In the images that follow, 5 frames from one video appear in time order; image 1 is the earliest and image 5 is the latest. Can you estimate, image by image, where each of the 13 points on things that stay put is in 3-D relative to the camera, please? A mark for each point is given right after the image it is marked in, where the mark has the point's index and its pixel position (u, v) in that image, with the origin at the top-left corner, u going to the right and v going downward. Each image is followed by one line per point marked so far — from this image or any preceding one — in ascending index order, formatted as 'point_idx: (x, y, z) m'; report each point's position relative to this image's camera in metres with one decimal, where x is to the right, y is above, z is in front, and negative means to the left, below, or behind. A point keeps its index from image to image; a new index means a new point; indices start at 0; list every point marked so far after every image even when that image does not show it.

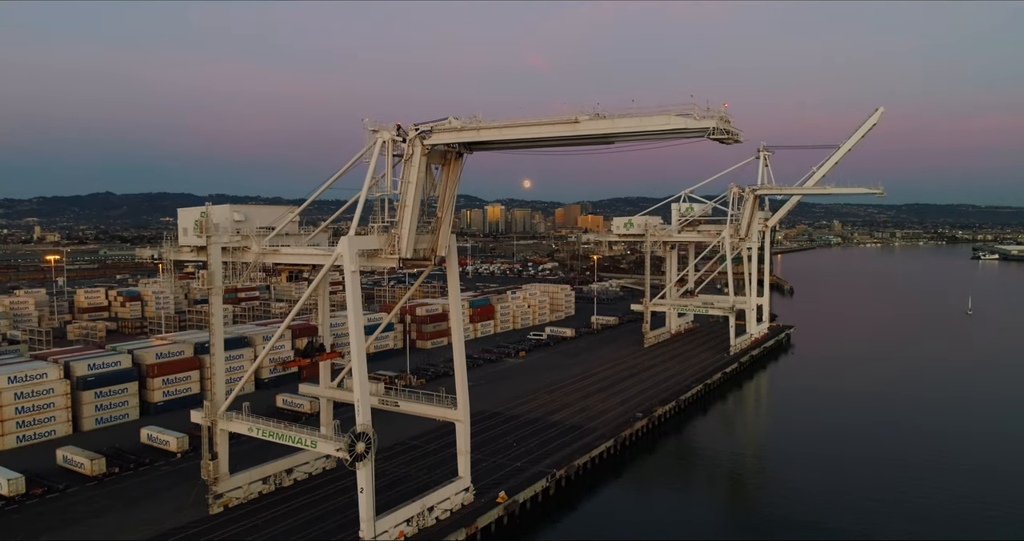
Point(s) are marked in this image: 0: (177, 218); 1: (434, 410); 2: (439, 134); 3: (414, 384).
0: (-6.1, +1.0, +11.6) m
1: (-1.4, -2.4, +11.2) m
2: (-1.1, +2.0, +9.3) m
3: (-3.0, -3.4, +19.4) m
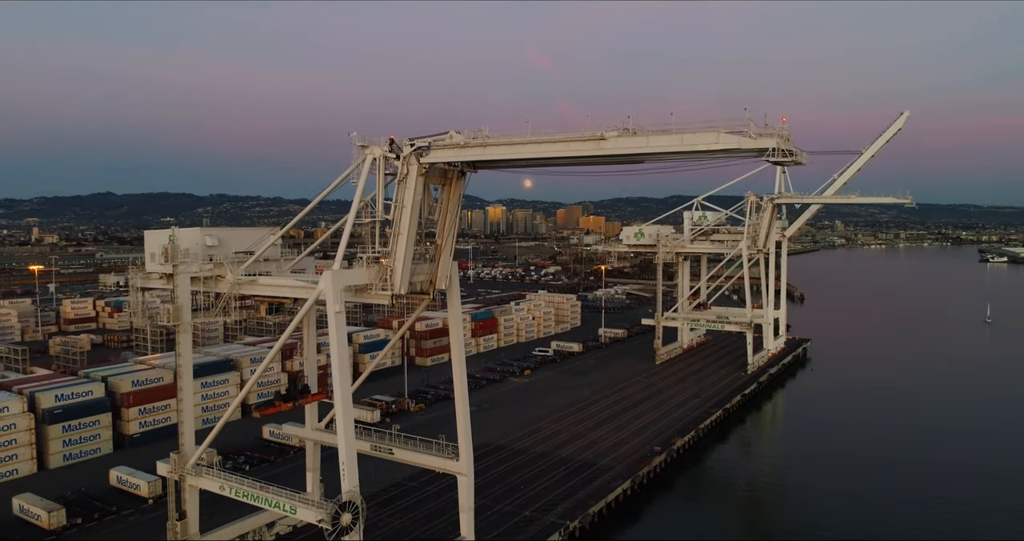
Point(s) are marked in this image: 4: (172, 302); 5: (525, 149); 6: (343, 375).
0: (-5.9, +0.5, +10.2) m
1: (-1.2, -2.9, +9.9) m
2: (-0.9, +1.5, +8.0) m
3: (-2.8, -3.9, +18.0) m
4: (-5.0, -0.5, +9.3) m
5: (+0.2, +1.4, +7.6) m
6: (-2.1, -1.3, +7.9) m
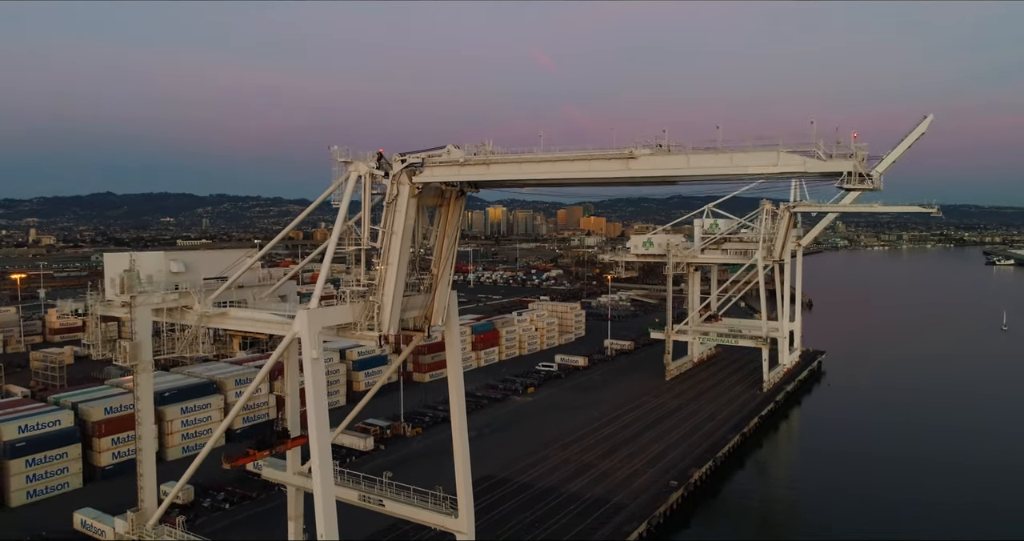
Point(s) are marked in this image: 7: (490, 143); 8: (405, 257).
0: (-5.8, +0.1, +9.1) m
1: (-1.2, -3.3, +8.7) m
2: (-0.8, +1.1, +6.8) m
3: (-2.8, -4.3, +16.9) m
4: (-4.9, -0.9, +8.2) m
5: (+0.3, +1.0, +6.4) m
6: (-2.0, -1.7, +6.7) m
7: (-0.2, +1.4, +7.0) m
8: (-1.2, +0.2, +7.1) m
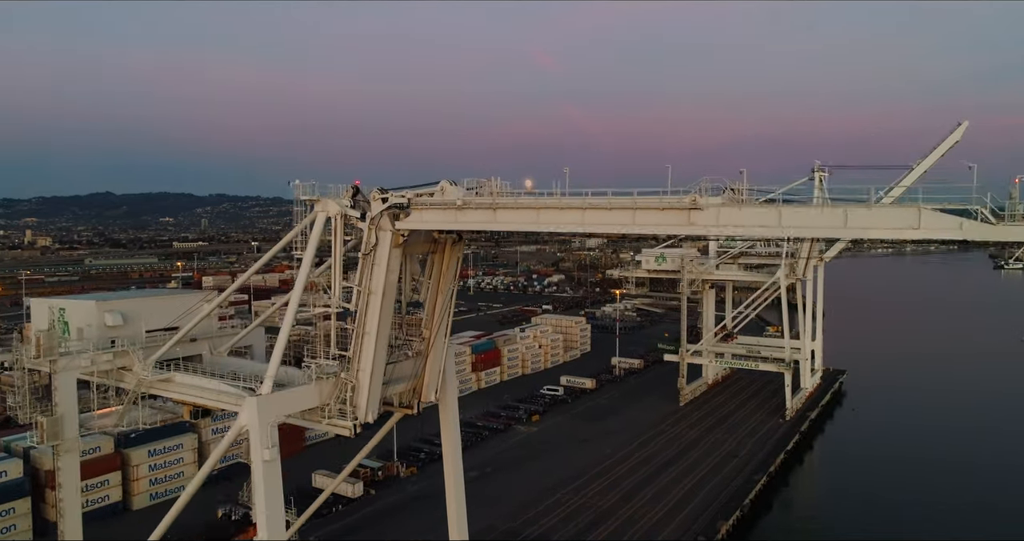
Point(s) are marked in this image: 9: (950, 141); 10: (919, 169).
0: (-5.7, -0.5, +7.5) m
1: (-1.0, -3.9, +7.2) m
2: (-0.7, +0.5, +5.3) m
3: (-2.7, -4.9, +15.3) m
4: (-4.8, -1.5, +6.6) m
5: (+0.4, +0.4, +4.9) m
6: (-1.9, -2.3, +5.2) m
7: (-0.1, +0.8, +5.4) m
8: (-1.1, -0.4, +5.6) m
9: (+14.0, +4.1, +20.2) m
10: (+12.5, +3.1, +19.4) m
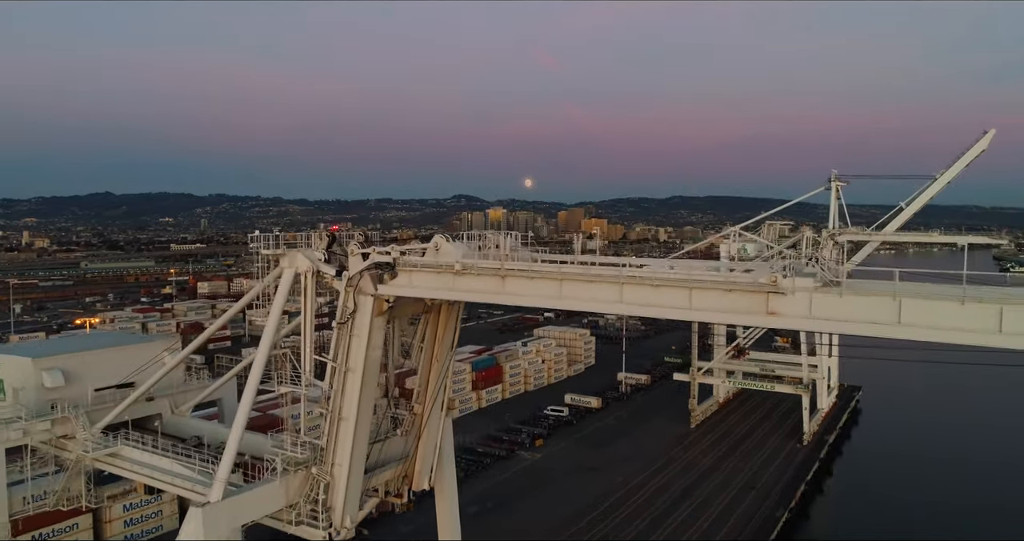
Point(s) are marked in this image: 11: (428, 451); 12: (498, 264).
0: (-5.7, -1.0, +6.5) m
1: (-1.0, -4.4, +6.1) m
2: (-0.7, 0.0, +4.3) m
3: (-2.6, -5.4, +14.3) m
4: (-4.7, -1.9, +5.6) m
5: (+0.4, -0.1, +3.8) m
6: (-1.8, -2.8, +4.1) m
7: (-0.1, +0.3, +4.4) m
8: (-1.0, -0.9, +4.5) m
9: (+14.1, +3.6, +19.2) m
10: (+12.6, +2.6, +18.3) m
11: (-0.7, -1.4, +5.3) m
12: (-0.1, +0.1, +4.2) m
